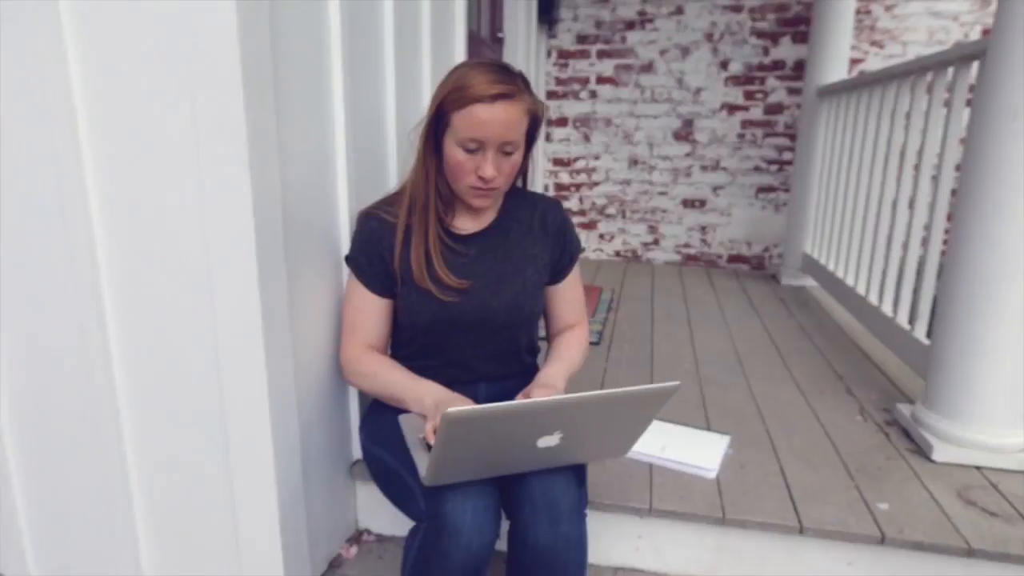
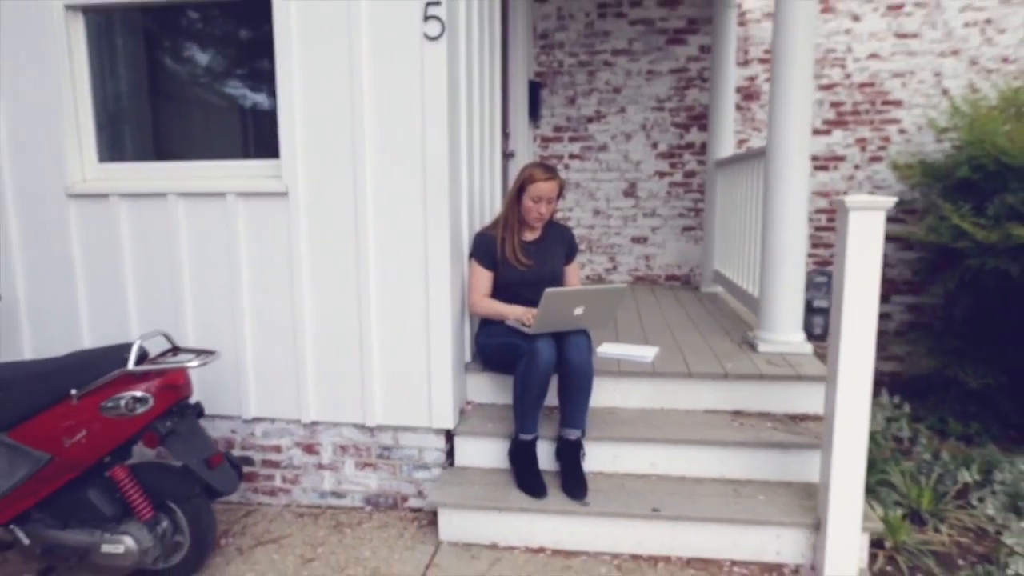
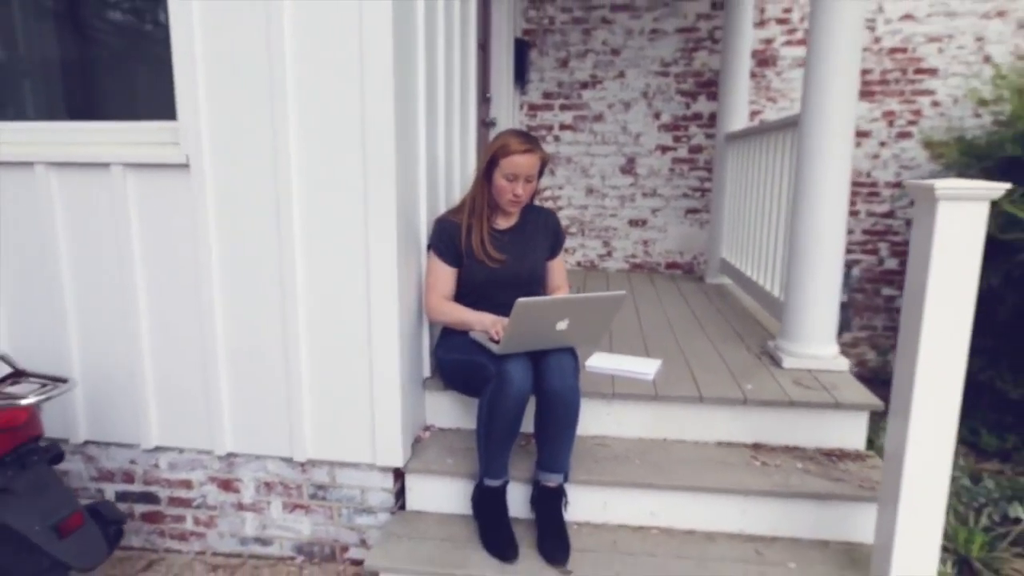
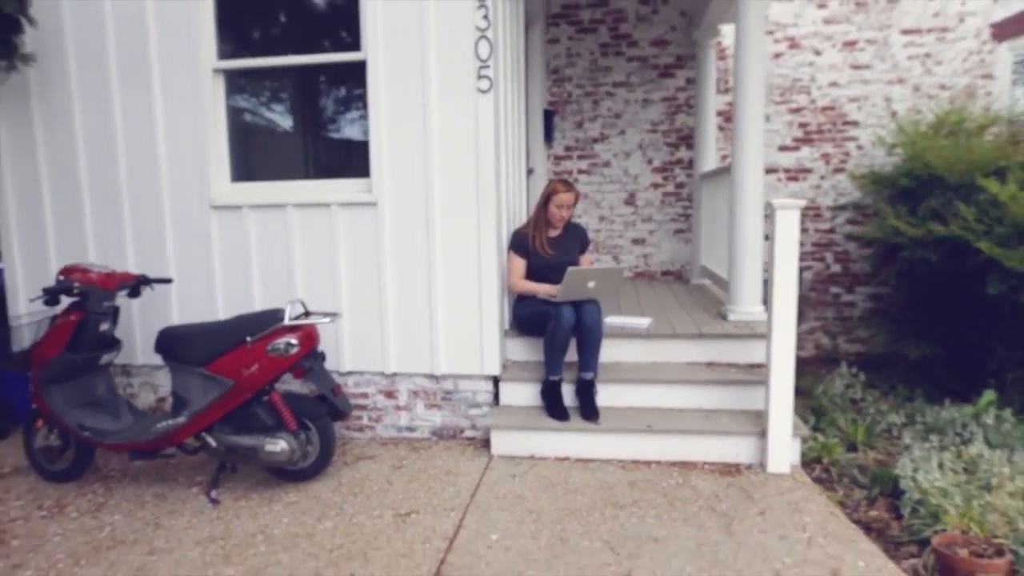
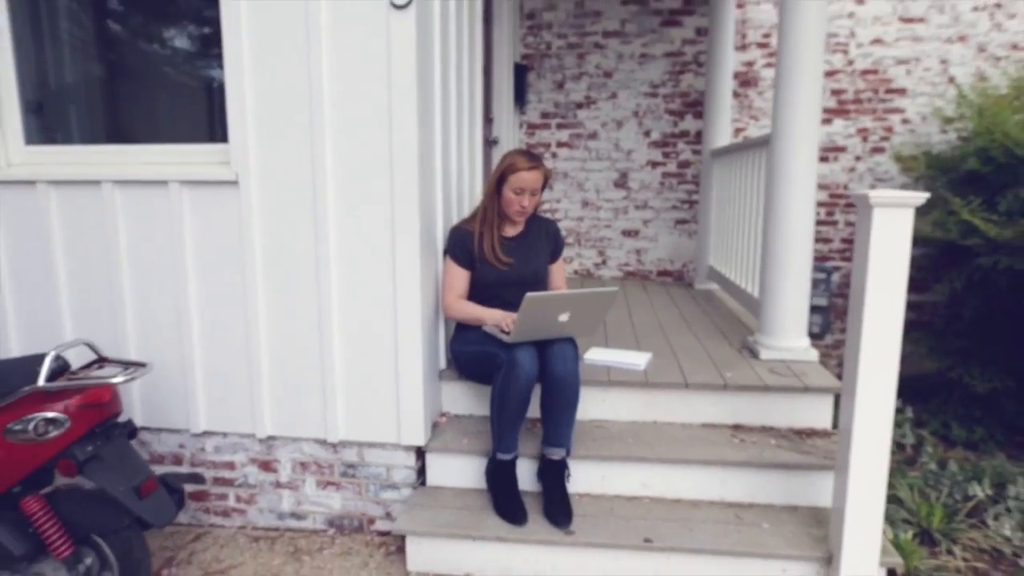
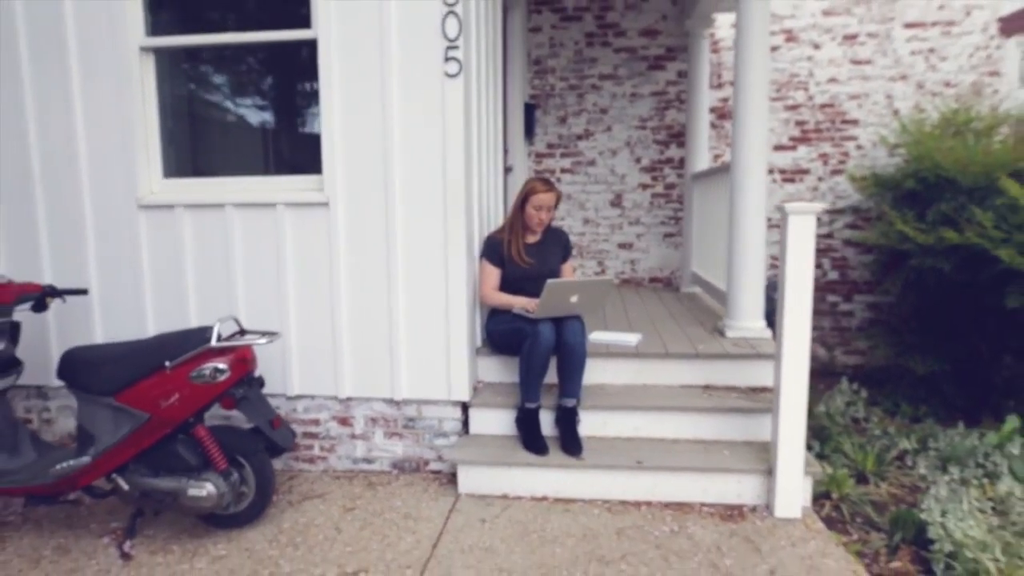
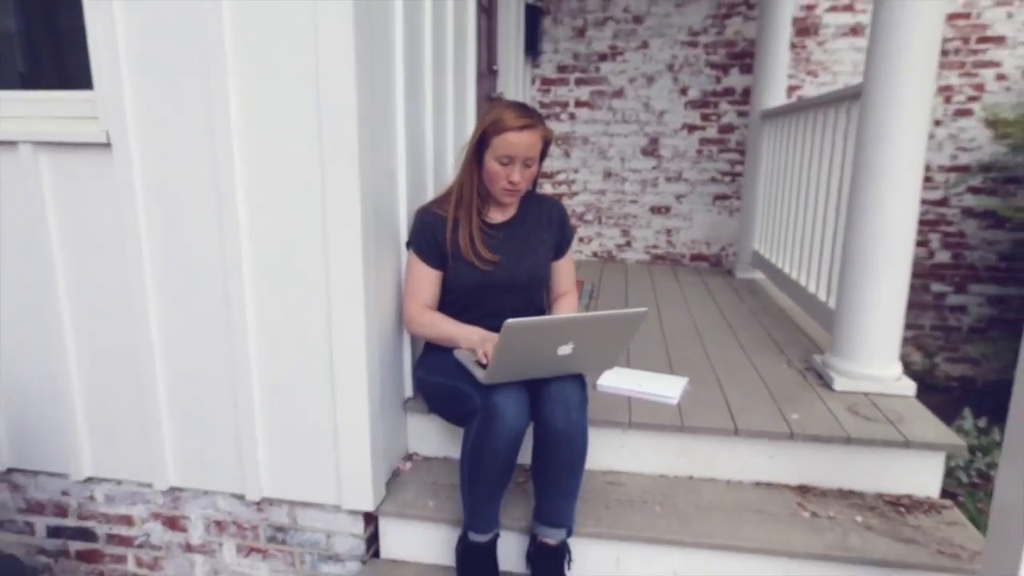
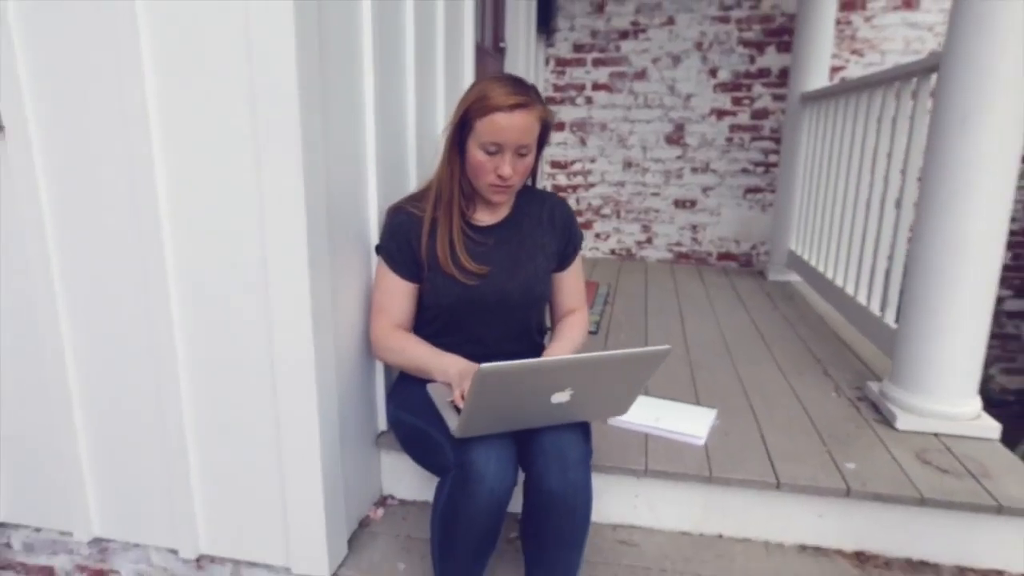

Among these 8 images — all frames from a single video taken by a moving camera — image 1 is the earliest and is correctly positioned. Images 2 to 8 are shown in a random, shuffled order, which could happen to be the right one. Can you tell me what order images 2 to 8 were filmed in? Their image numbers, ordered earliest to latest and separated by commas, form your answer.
8, 7, 3, 5, 2, 6, 4
